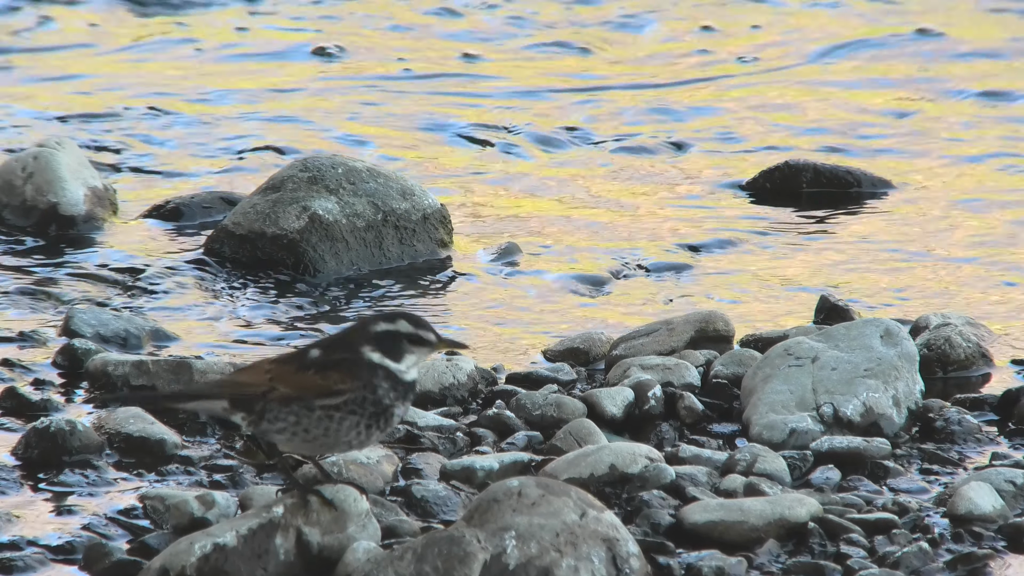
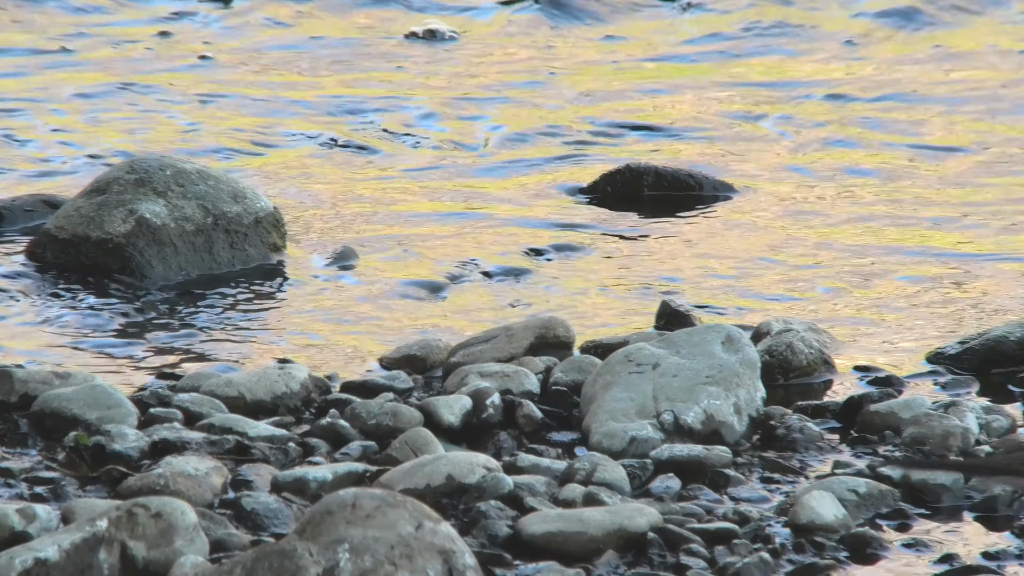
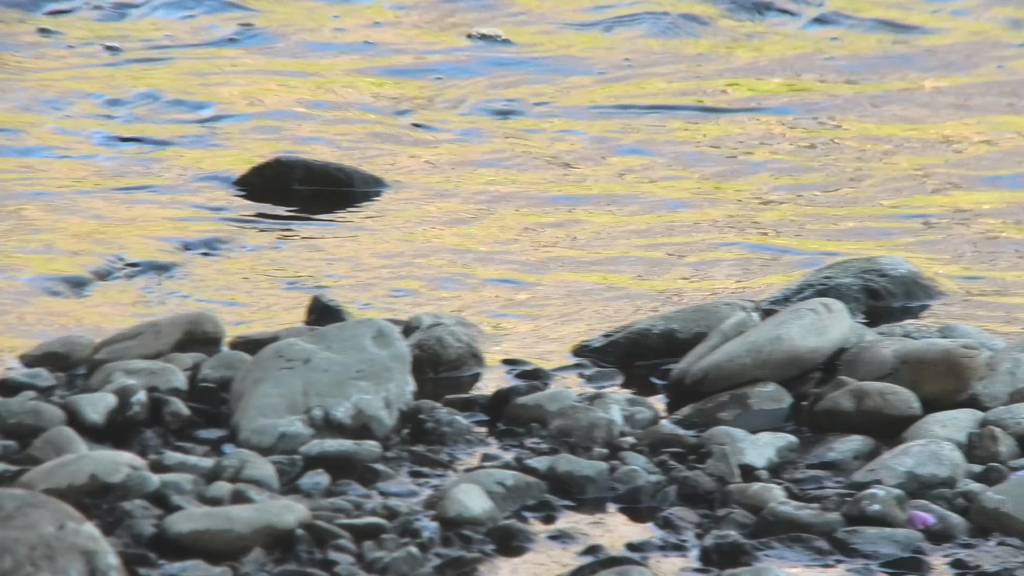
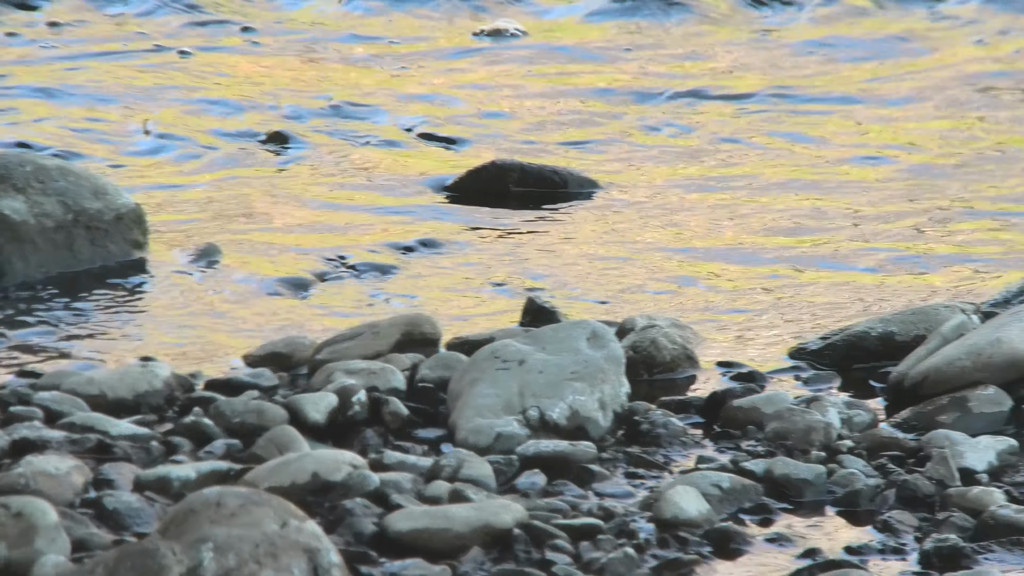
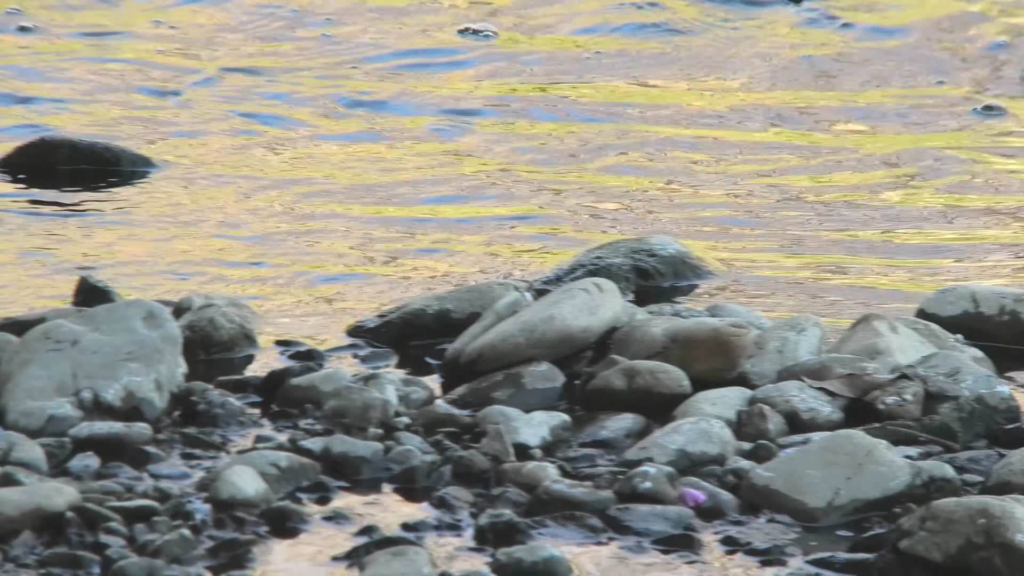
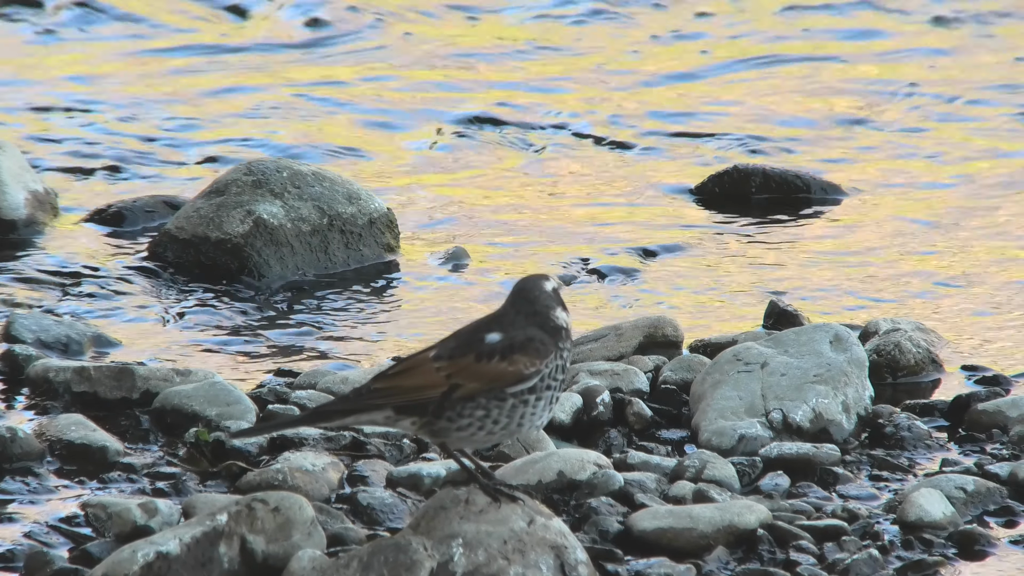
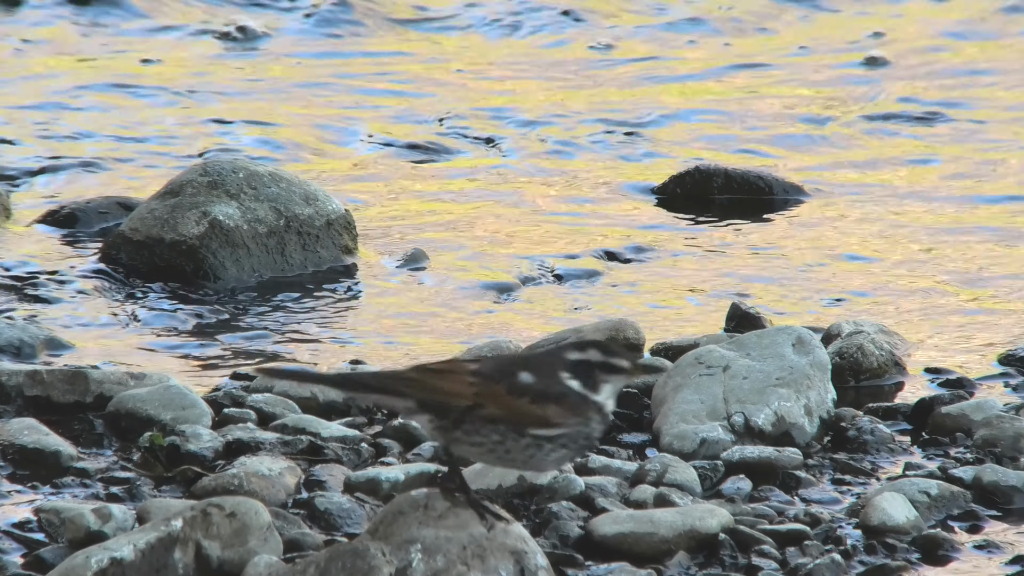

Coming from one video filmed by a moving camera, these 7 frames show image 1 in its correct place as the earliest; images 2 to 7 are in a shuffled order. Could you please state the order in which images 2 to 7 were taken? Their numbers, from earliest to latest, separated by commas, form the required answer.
6, 7, 2, 4, 3, 5
